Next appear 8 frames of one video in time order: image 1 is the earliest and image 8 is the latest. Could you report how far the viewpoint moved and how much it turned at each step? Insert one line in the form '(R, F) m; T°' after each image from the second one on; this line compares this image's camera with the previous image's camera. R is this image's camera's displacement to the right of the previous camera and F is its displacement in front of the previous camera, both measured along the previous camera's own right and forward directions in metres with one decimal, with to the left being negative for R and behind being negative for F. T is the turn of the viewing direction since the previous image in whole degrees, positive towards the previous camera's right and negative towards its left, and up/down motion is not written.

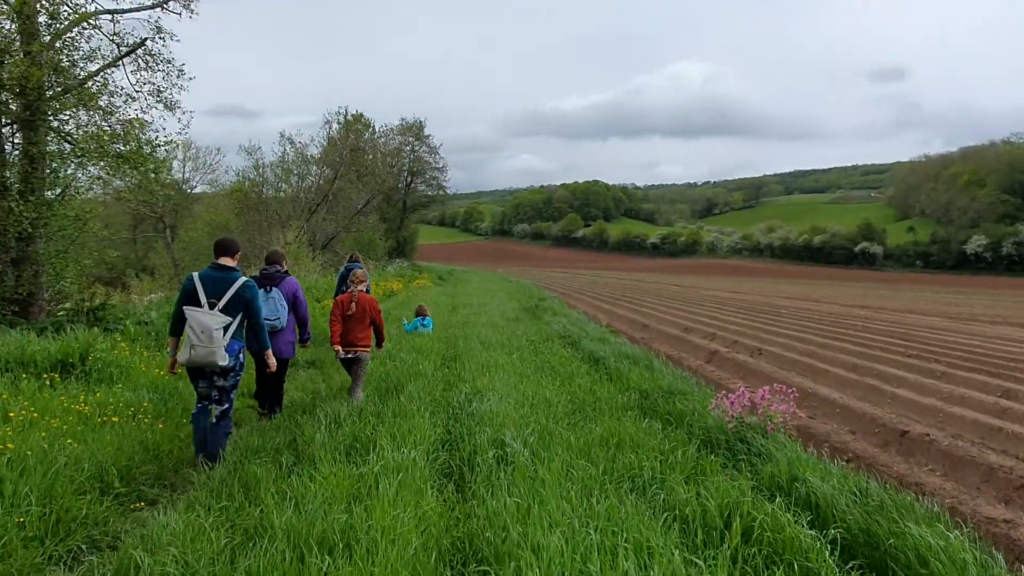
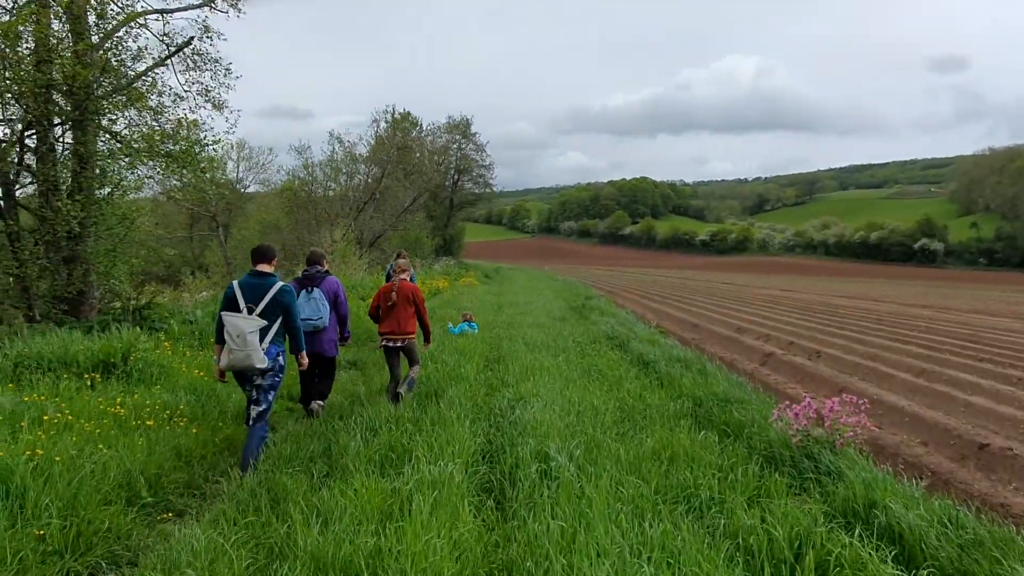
(0.0, +0.3) m; -4°
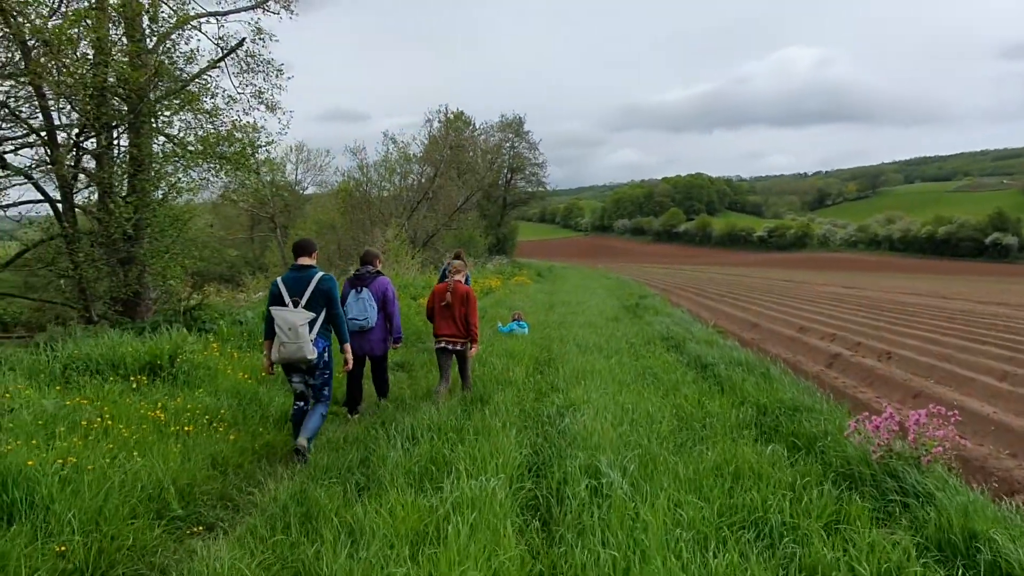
(0.0, +0.3) m; -4°
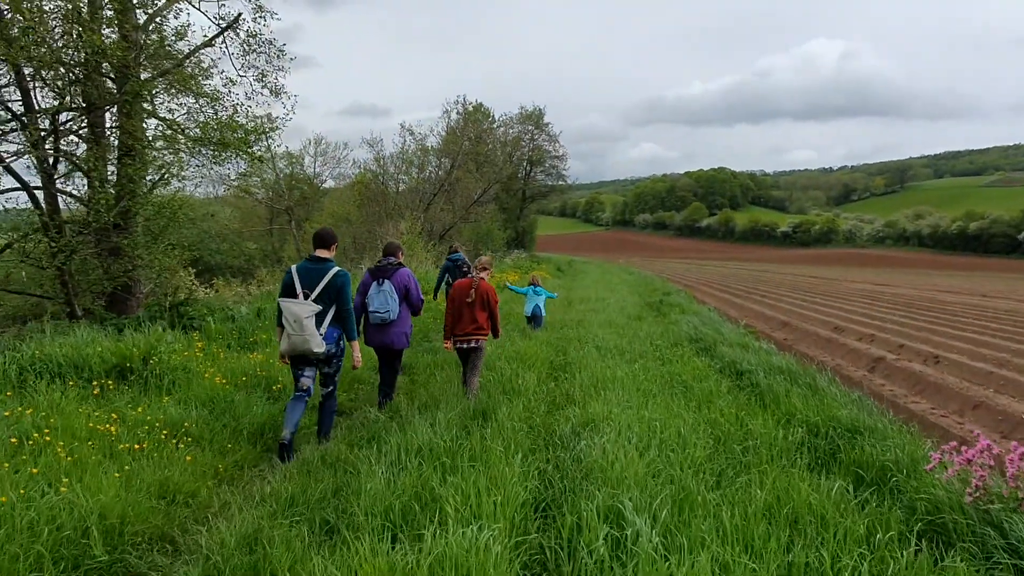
(+0.1, +0.8) m; -2°
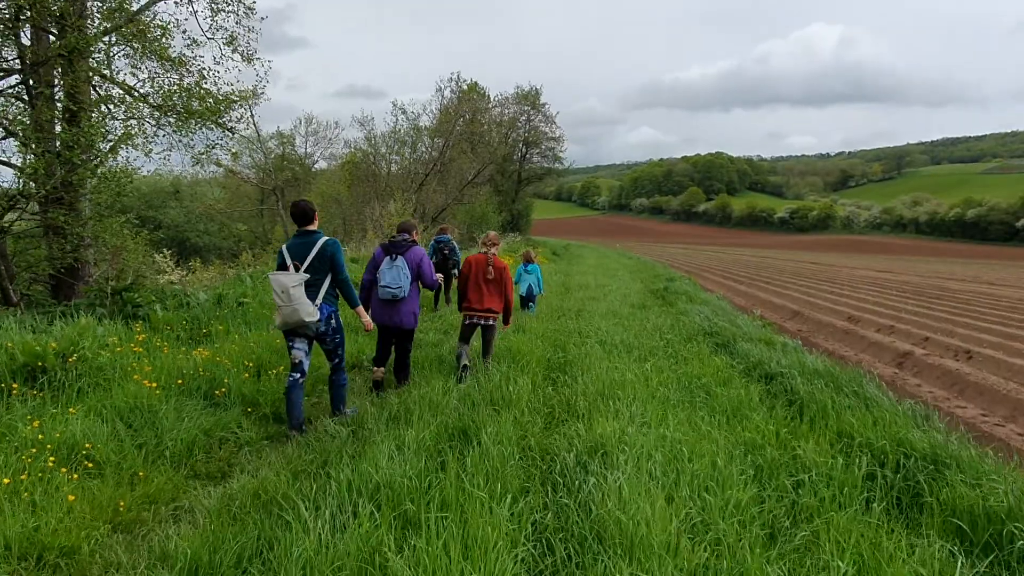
(0.0, +1.0) m; 0°
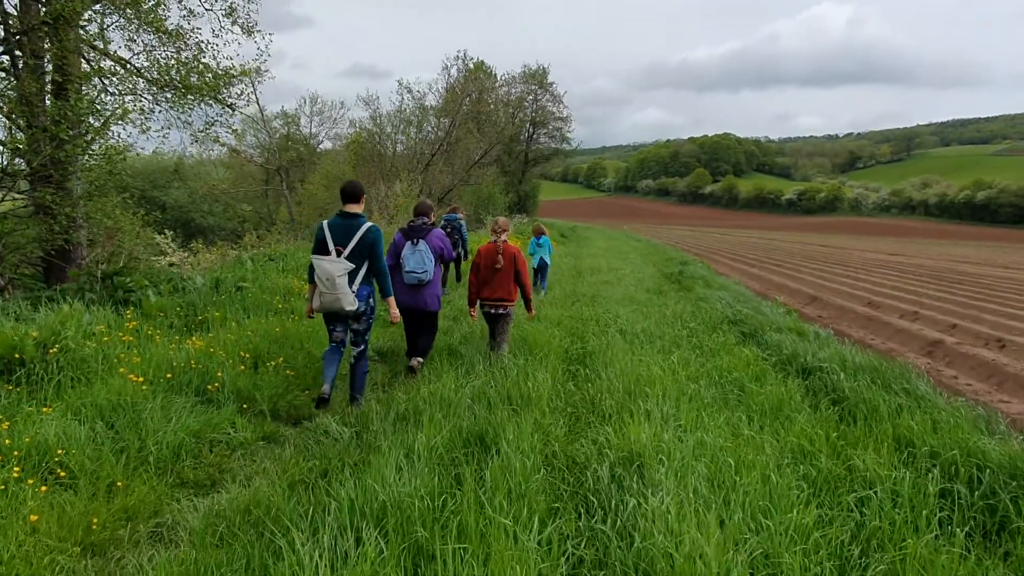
(-0.1, +0.4) m; 0°
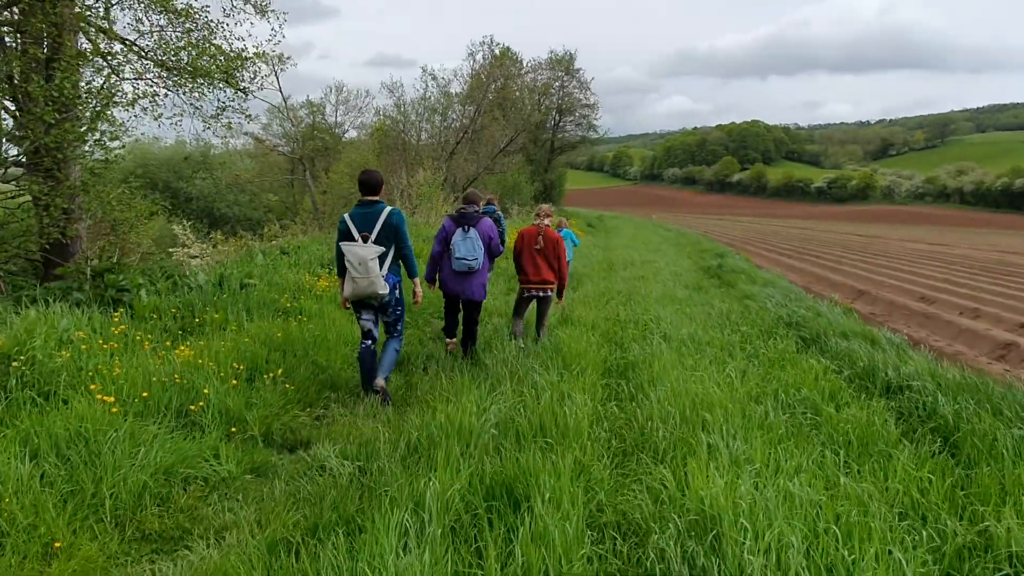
(0.0, +0.7) m; -2°
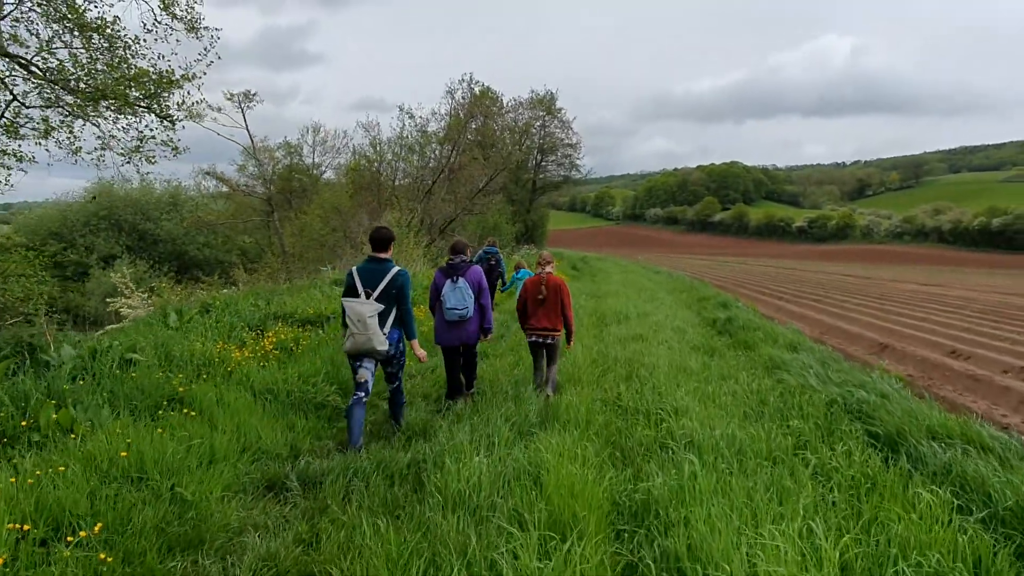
(+0.1, +1.7) m; +1°
